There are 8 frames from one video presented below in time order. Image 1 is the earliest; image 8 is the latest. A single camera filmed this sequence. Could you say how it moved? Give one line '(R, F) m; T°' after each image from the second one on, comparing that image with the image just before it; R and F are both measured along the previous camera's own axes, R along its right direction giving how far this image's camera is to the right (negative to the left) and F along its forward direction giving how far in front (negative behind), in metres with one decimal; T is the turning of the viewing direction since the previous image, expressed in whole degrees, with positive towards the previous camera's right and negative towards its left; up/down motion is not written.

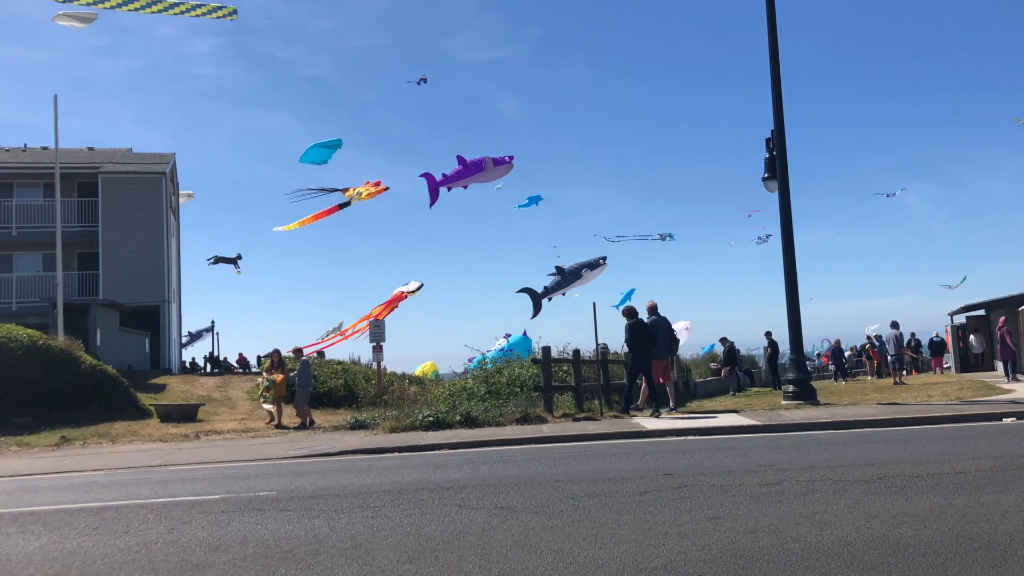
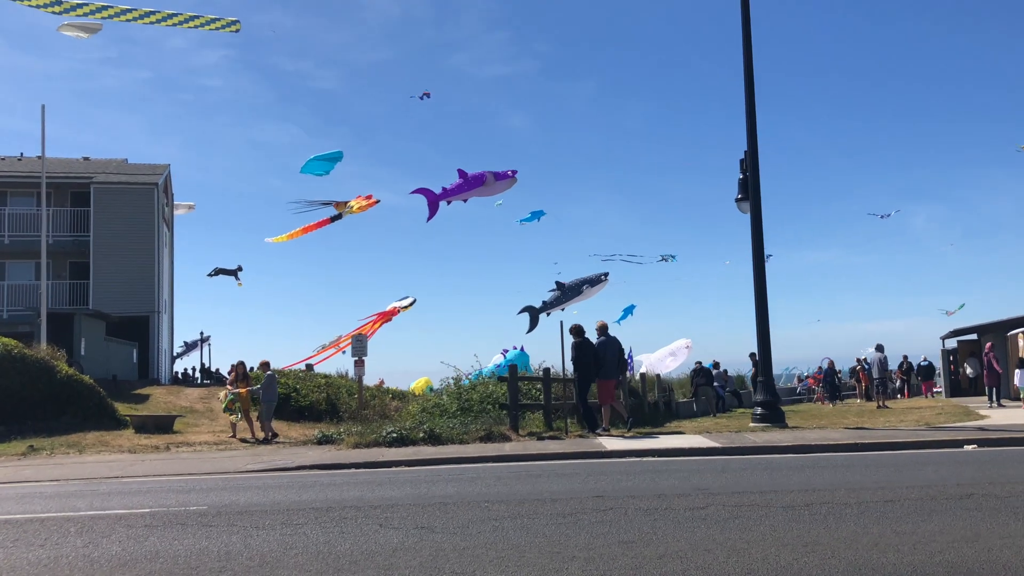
(+0.6, 0.0) m; 0°
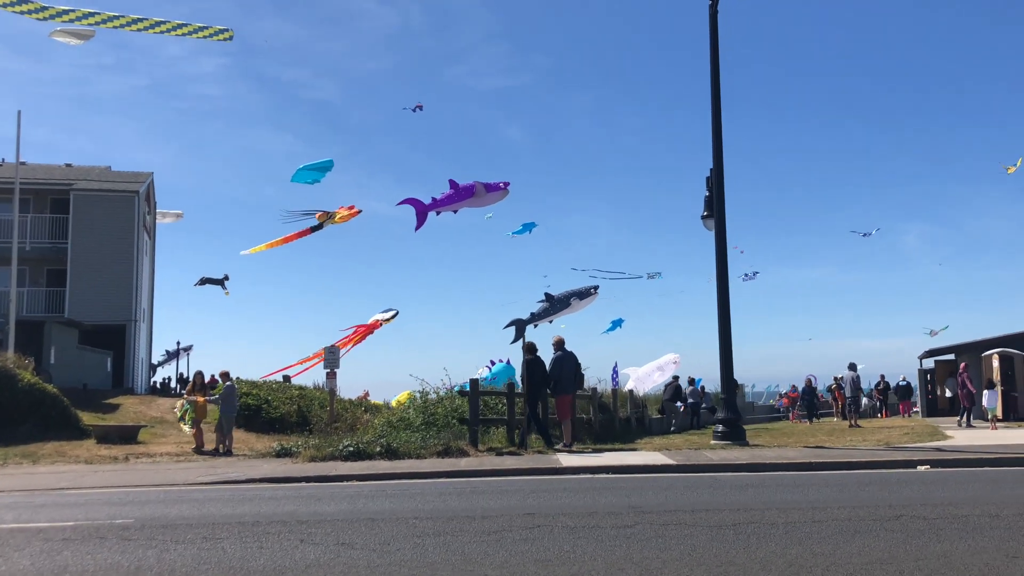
(+0.5, 0.0) m; +1°
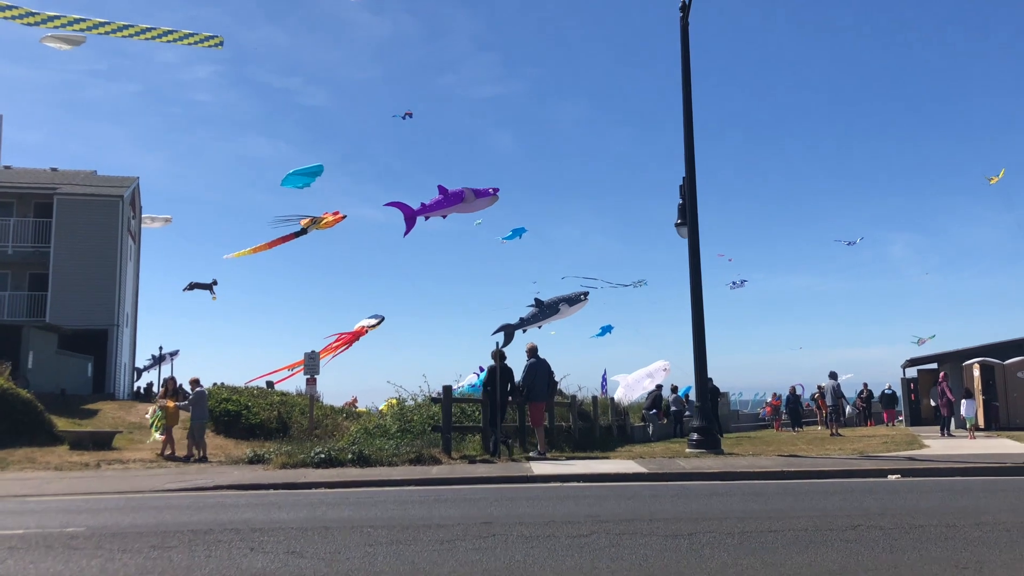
(+0.3, 0.0) m; +1°
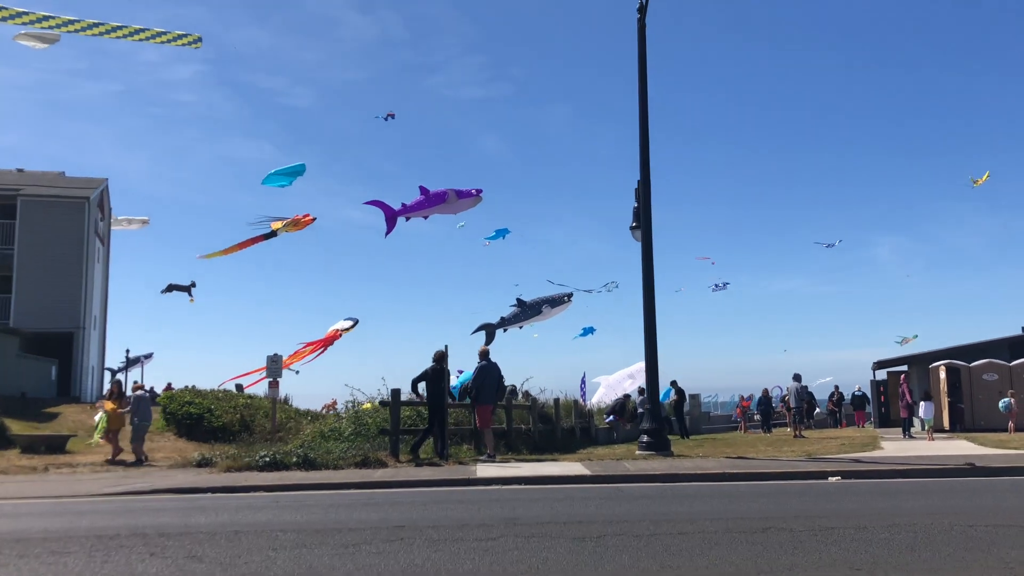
(+0.6, 0.0) m; +1°
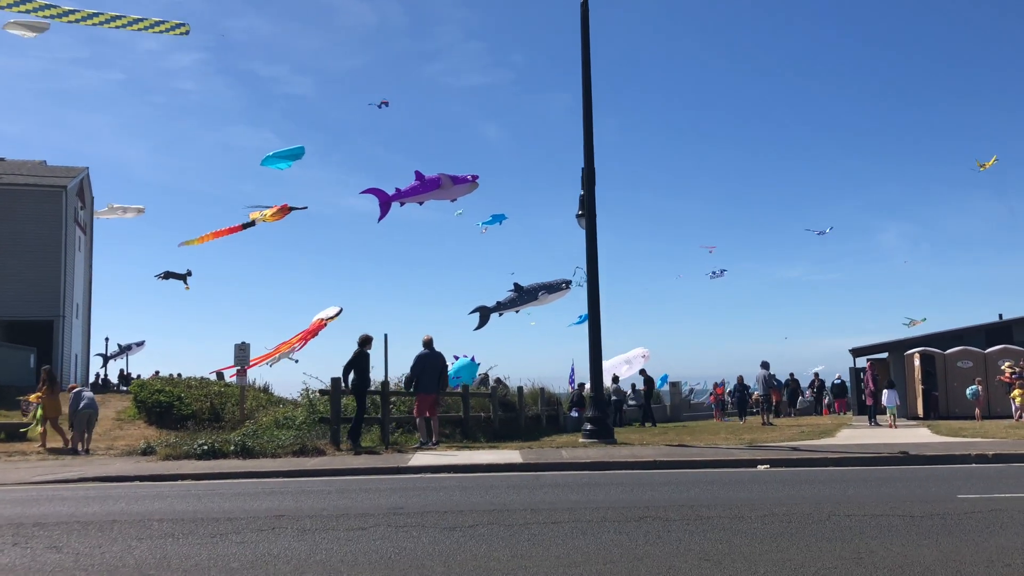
(+1.0, 0.0) m; 0°
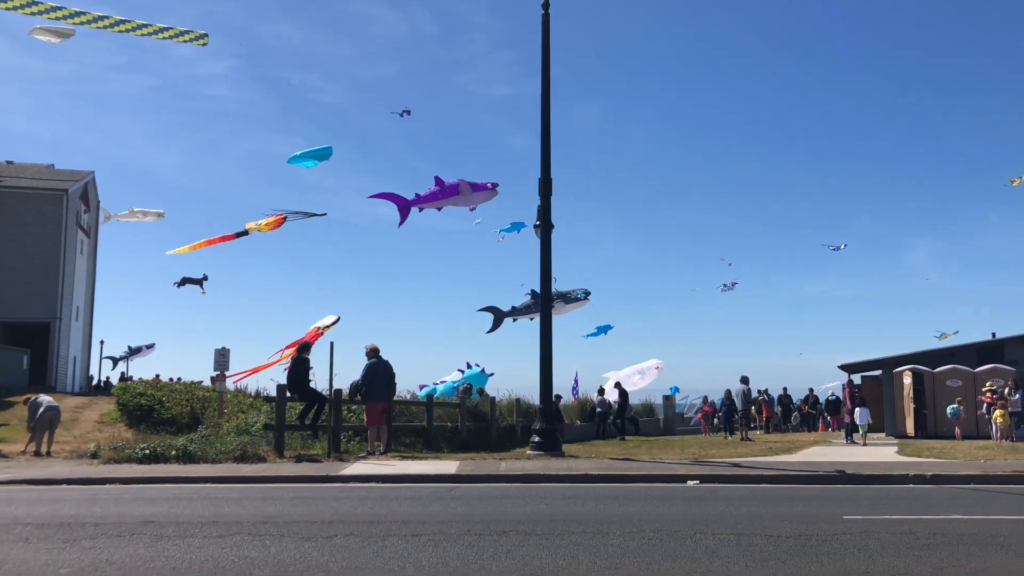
(+1.2, 0.0) m; -1°
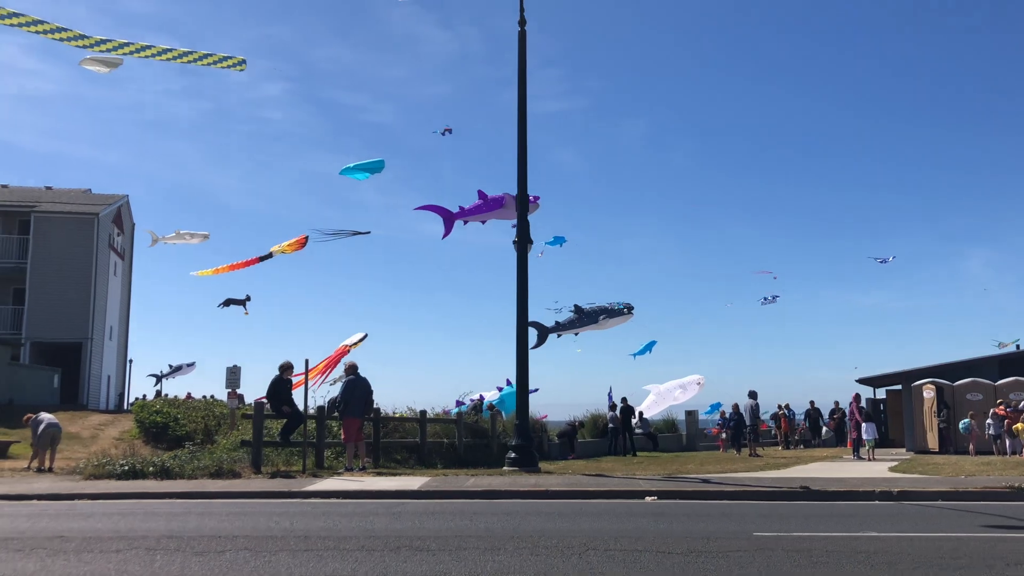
(+1.2, 0.0) m; -3°
